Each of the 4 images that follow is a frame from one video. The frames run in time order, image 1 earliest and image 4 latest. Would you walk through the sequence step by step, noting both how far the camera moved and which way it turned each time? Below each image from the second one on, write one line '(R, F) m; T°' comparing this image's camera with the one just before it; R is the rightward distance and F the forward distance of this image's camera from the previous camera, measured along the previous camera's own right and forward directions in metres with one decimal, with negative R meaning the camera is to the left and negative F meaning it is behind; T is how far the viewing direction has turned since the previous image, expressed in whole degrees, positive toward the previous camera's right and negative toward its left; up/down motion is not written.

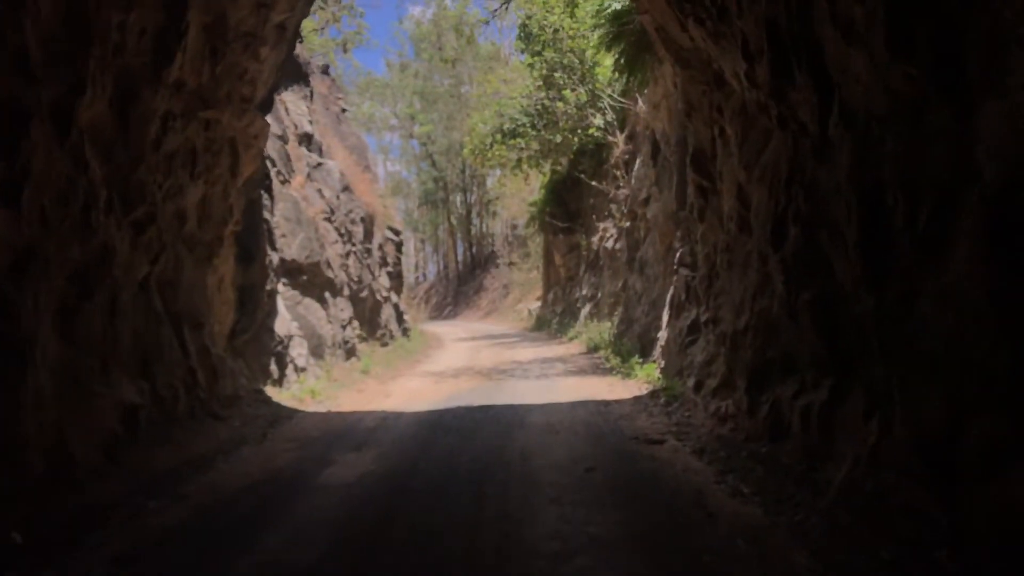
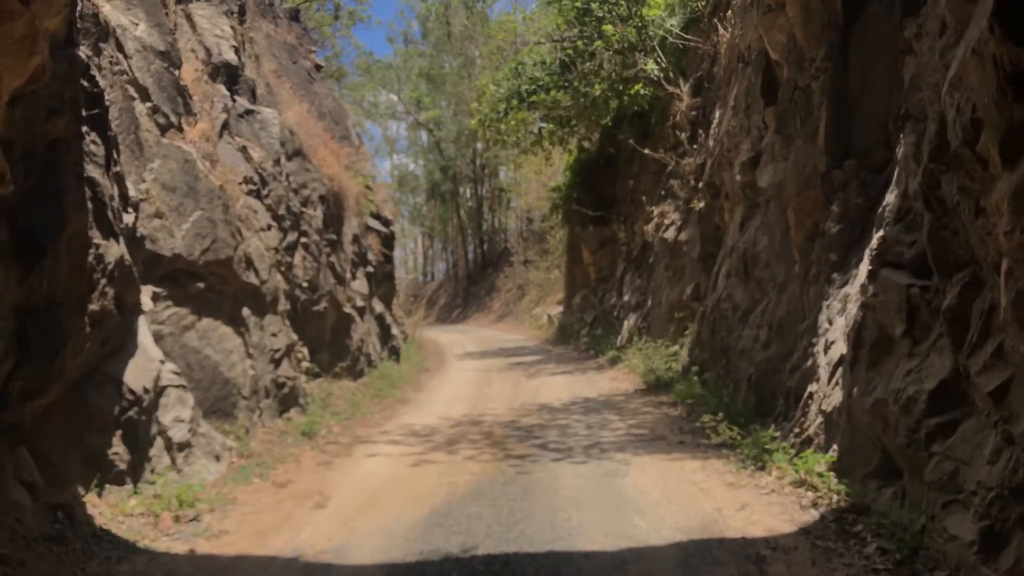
(-0.2, +6.9) m; -1°
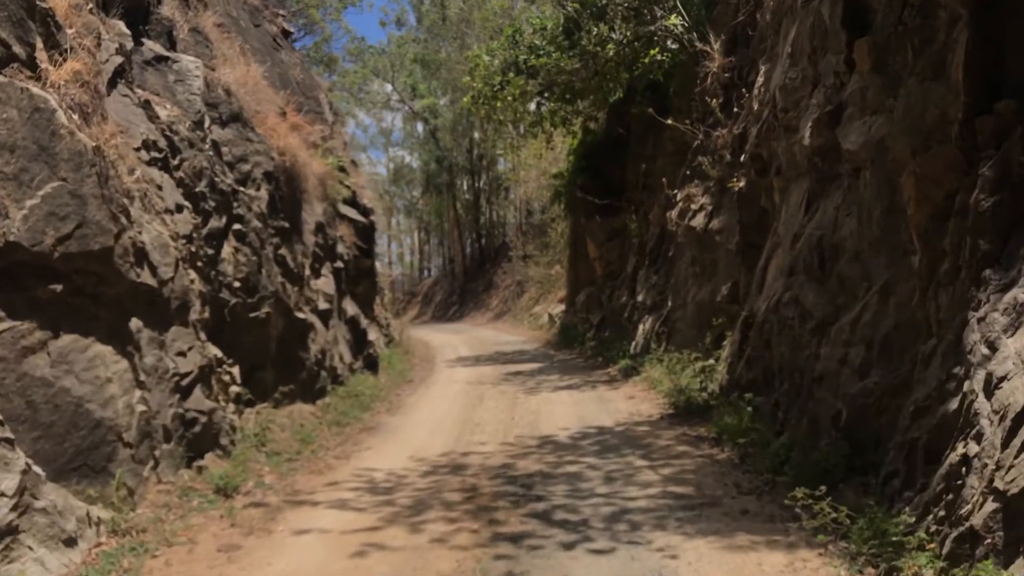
(+0.1, +3.2) m; 0°
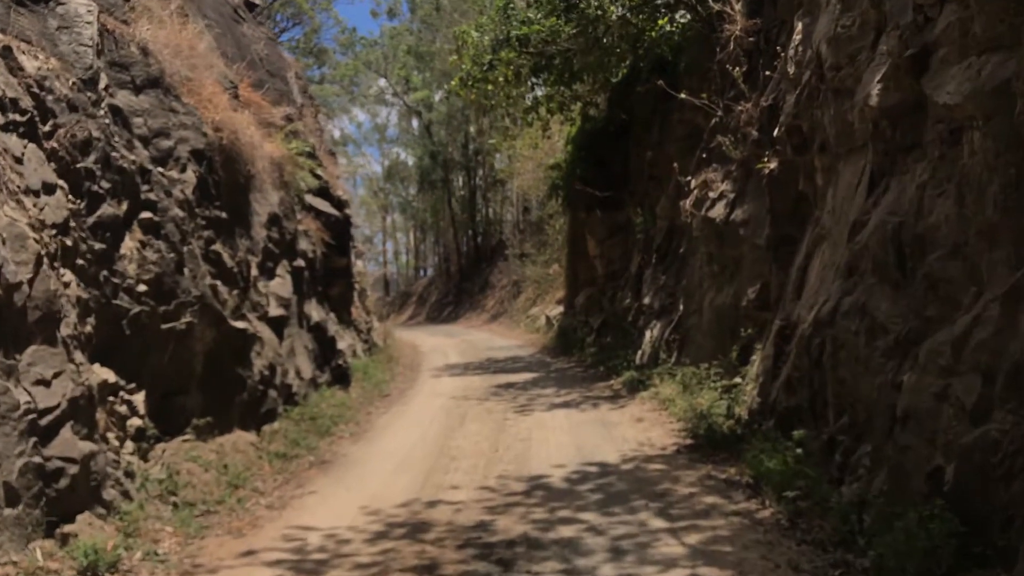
(+0.2, +2.3) m; 0°
